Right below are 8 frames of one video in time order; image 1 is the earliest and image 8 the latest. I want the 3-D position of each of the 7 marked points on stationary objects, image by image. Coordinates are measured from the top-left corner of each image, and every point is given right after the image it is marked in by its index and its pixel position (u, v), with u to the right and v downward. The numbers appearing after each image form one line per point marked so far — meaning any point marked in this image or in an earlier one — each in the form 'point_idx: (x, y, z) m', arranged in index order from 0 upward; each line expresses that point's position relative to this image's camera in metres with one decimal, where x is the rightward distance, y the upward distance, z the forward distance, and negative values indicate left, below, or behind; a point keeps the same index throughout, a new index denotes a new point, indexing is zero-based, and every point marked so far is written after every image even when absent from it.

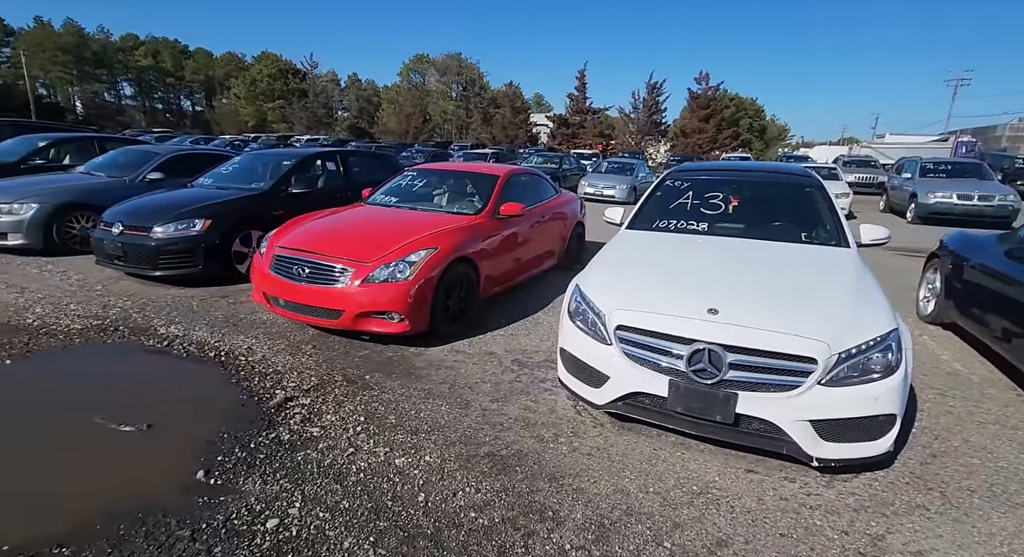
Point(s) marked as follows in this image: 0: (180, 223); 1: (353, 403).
0: (-3.3, +0.5, +5.0) m
1: (-0.9, -0.7, +2.8) m
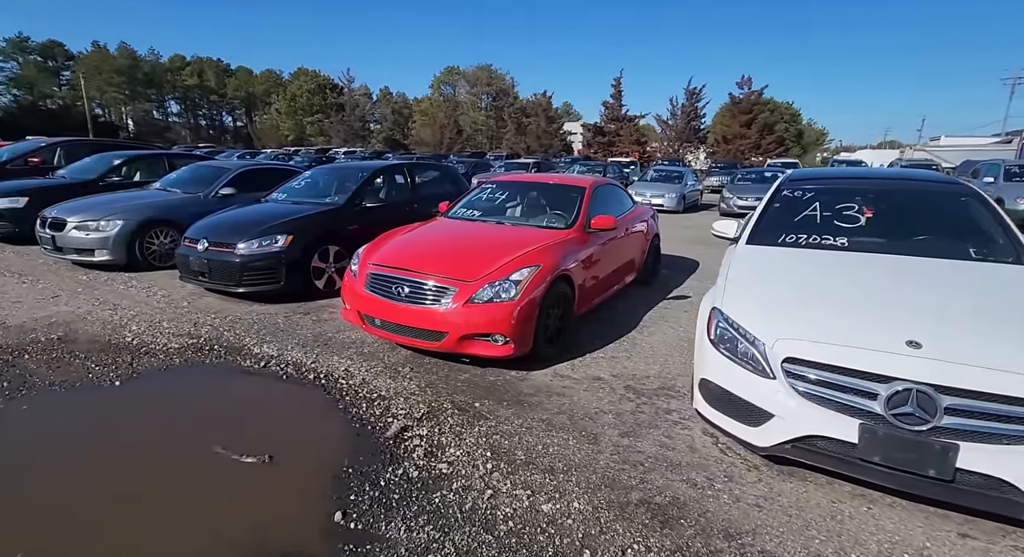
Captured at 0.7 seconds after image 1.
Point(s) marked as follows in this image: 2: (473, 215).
0: (-2.5, +0.4, +5.0) m
1: (-0.2, -0.8, +2.6) m
2: (-0.4, +0.6, +4.9) m
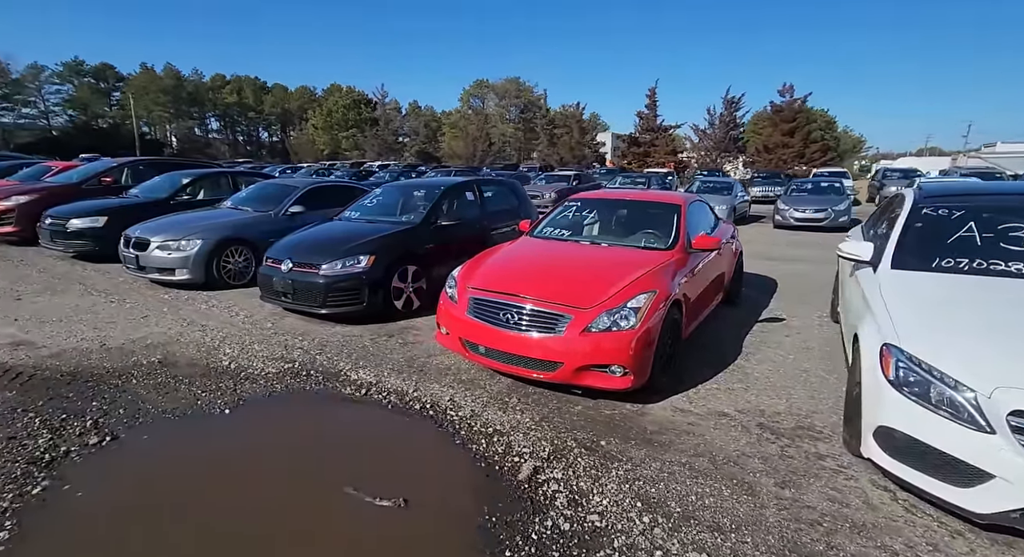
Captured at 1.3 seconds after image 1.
0: (-1.6, +0.2, +5.0) m
1: (+0.5, -1.0, +2.4) m
2: (+0.5, +0.4, +4.7) m
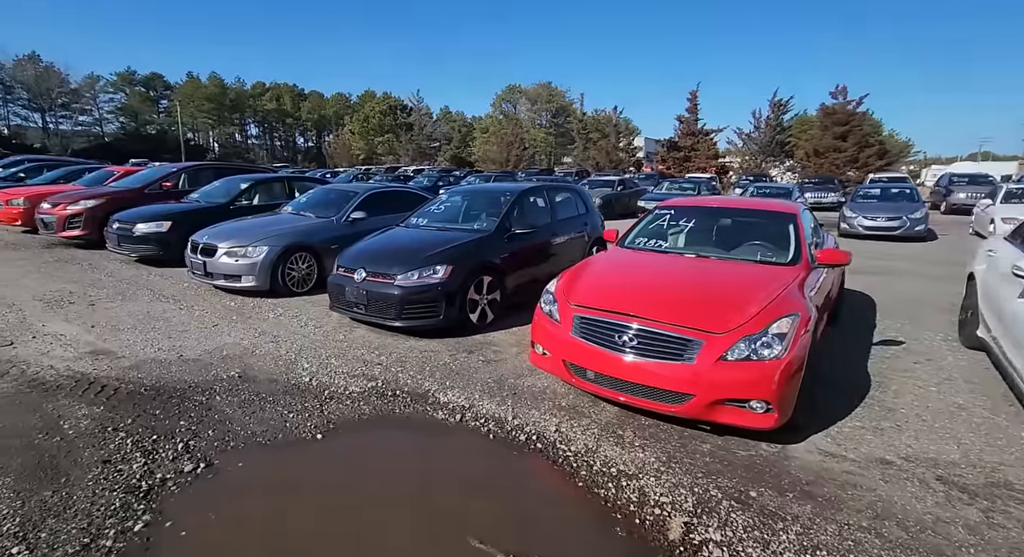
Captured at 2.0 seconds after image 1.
0: (-0.8, +0.1, +4.7) m
1: (+1.1, -1.1, +2.0) m
2: (+1.2, +0.3, +4.3) m
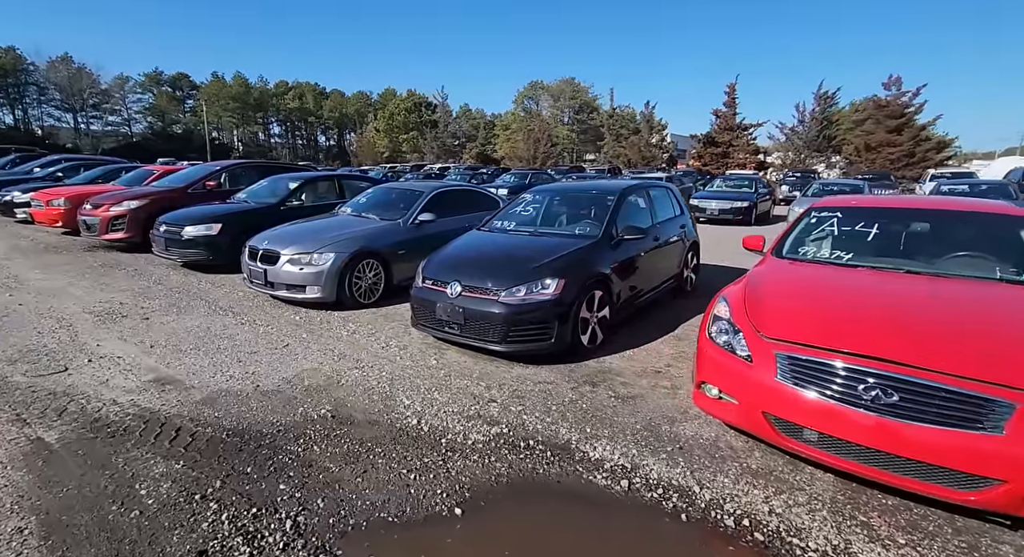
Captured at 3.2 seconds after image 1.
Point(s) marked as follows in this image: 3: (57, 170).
0: (+0.1, -0.1, +4.0) m
1: (+2.0, -1.2, +1.3) m
2: (+2.2, +0.1, +3.6) m
3: (-13.1, +3.1, +14.7) m
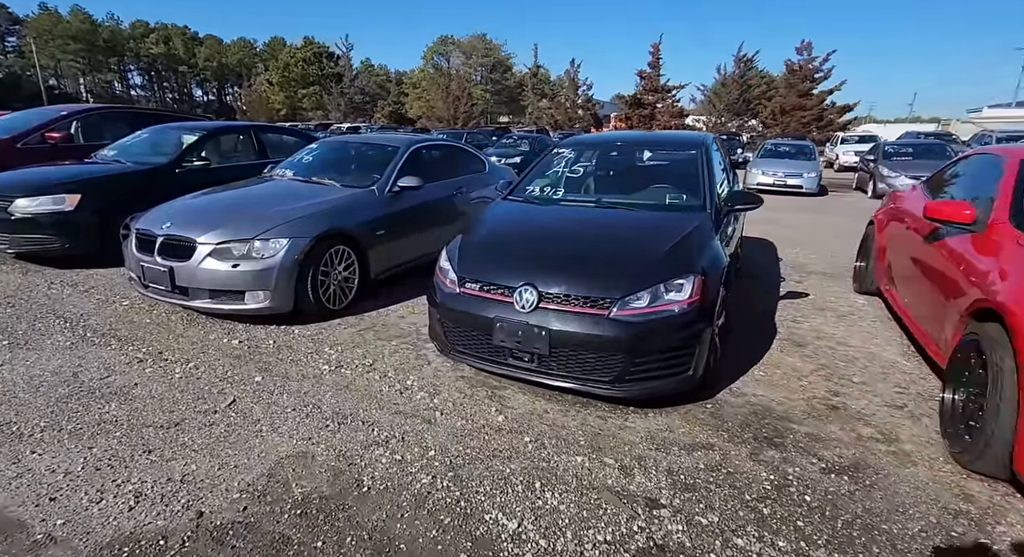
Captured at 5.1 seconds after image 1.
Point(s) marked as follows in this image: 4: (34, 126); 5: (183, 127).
0: (+0.7, -0.1, +2.5) m
1: (+3.0, -1.3, +0.2) m
2: (+2.8, +0.2, +2.4) m
3: (-14.3, +3.3, +10.4) m
4: (-6.7, +2.1, +7.1) m
5: (-4.1, +1.9, +6.4) m
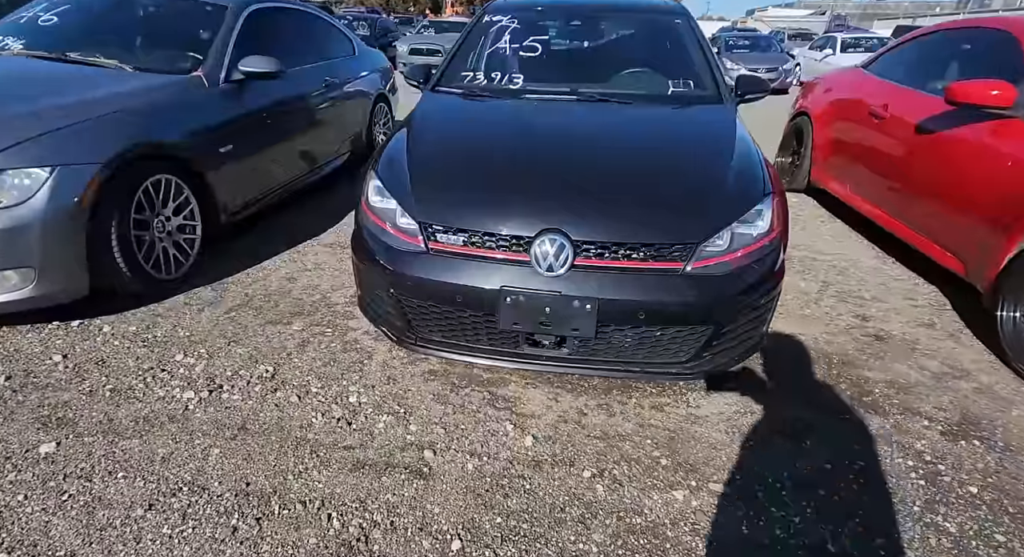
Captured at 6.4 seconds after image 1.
0: (+0.7, +0.2, +1.7) m
1: (+3.8, -1.2, +0.5) m
2: (+2.8, +0.7, +2.2) m
3: (-16.2, +3.0, +3.9) m
4: (-7.8, +2.3, +3.4) m
5: (-5.1, +2.2, +3.5) m
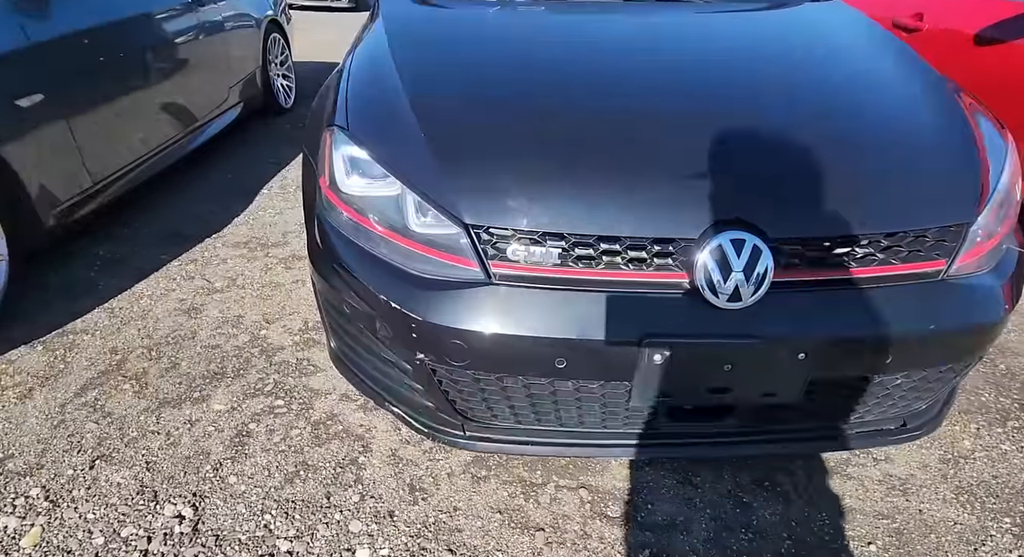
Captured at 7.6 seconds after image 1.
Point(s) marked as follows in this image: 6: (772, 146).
0: (+1.0, +0.2, +1.0) m
1: (+4.3, -0.9, +0.5) m
2: (+2.8, +0.9, +1.8) m
3: (-16.3, +1.4, 0.0) m
4: (-7.9, +1.5, +1.0) m
5: (-5.3, +1.7, +1.6) m
6: (+0.5, +0.2, +1.0) m
